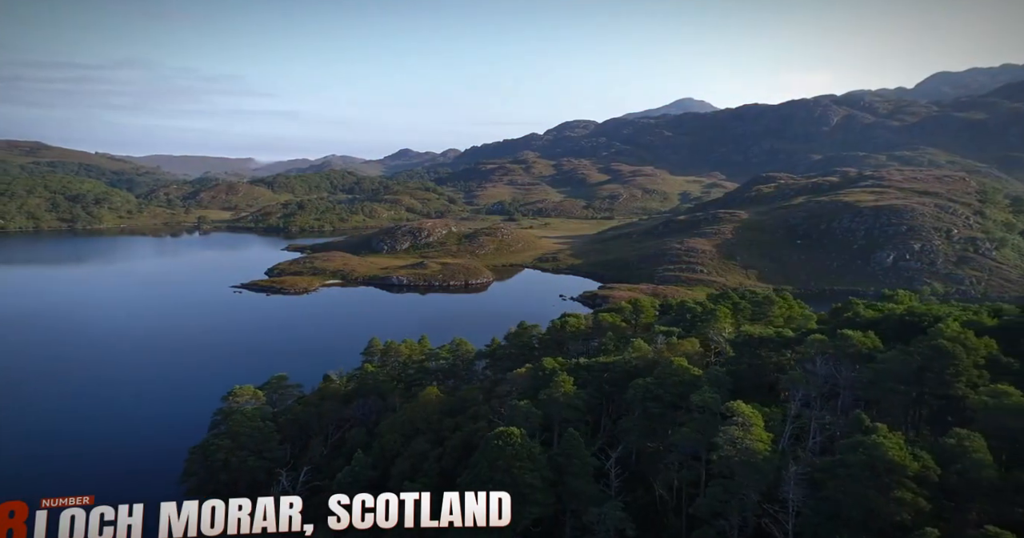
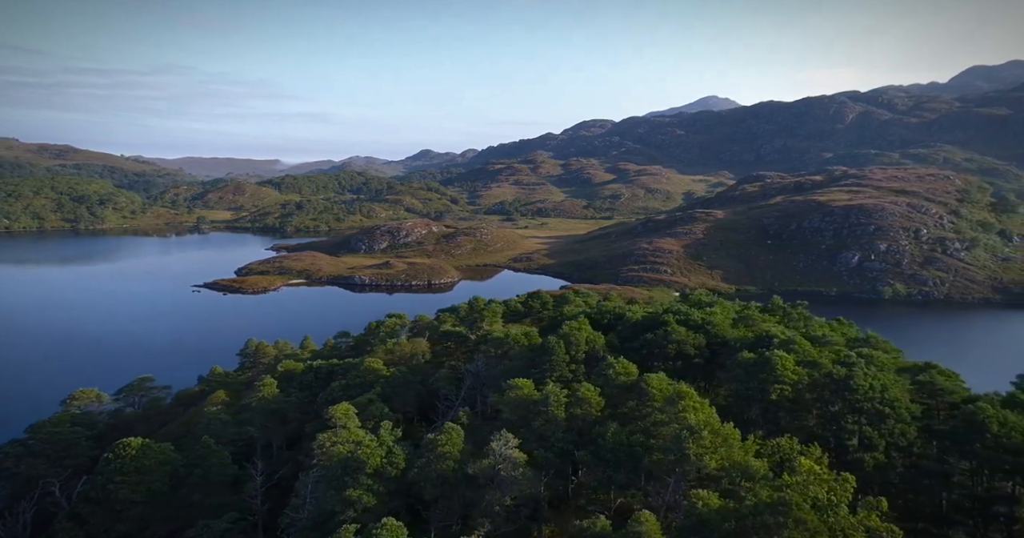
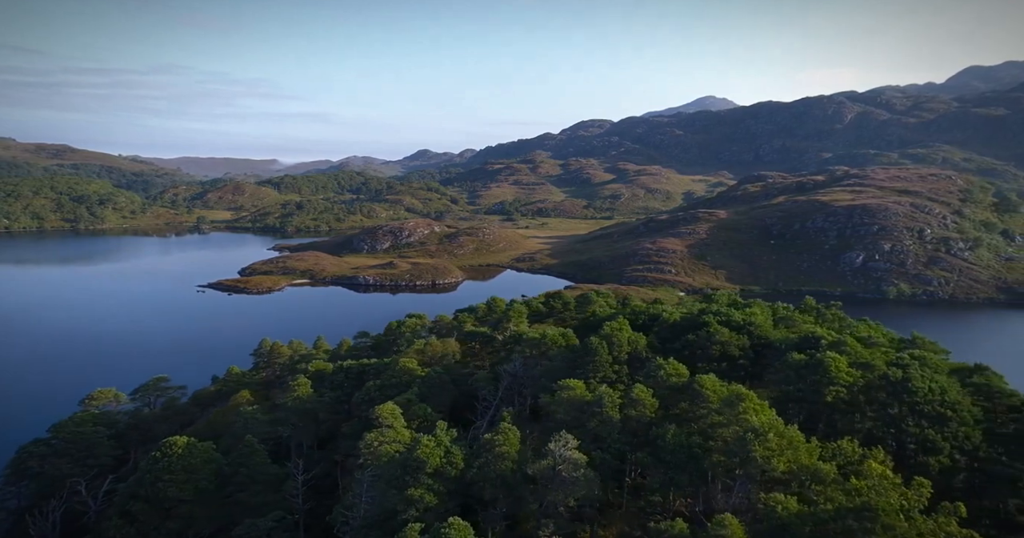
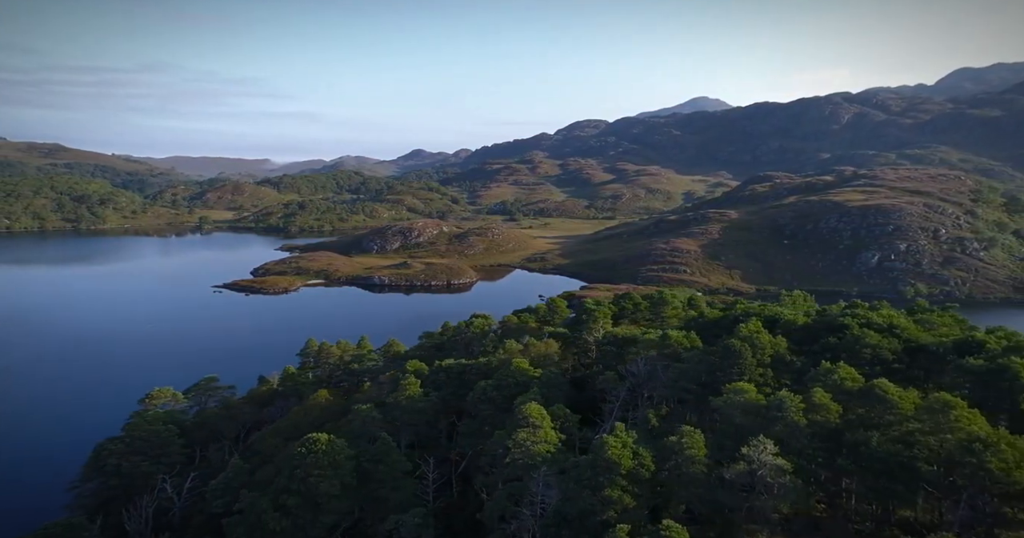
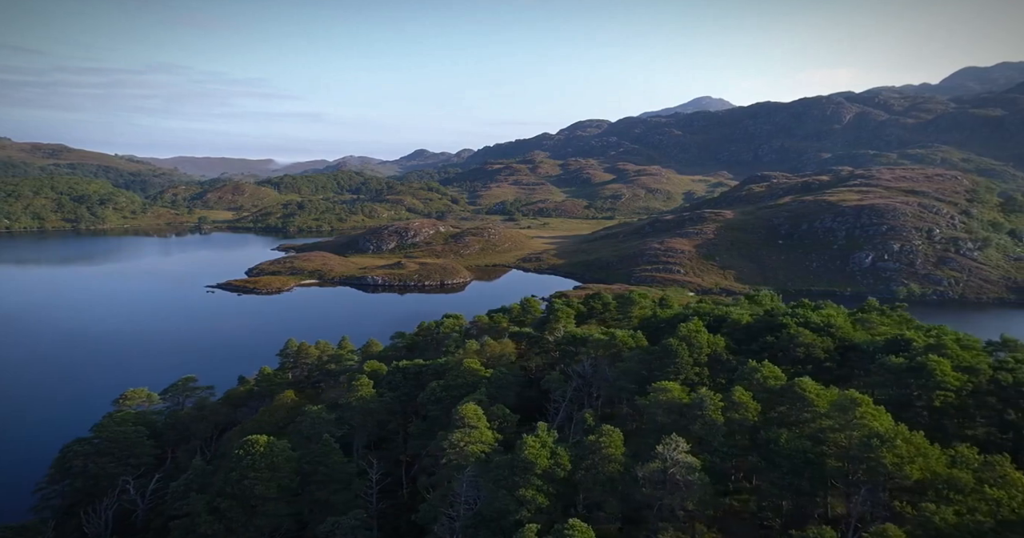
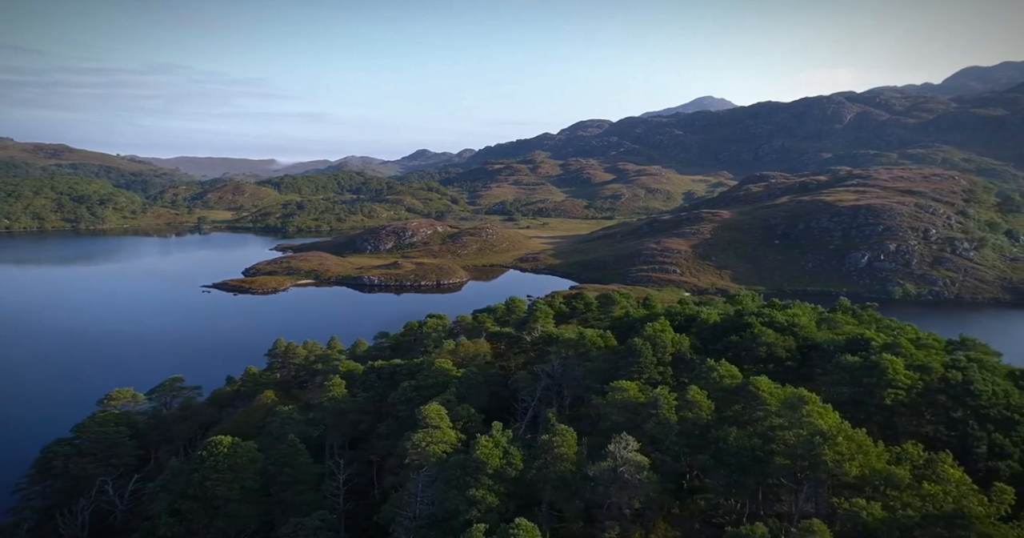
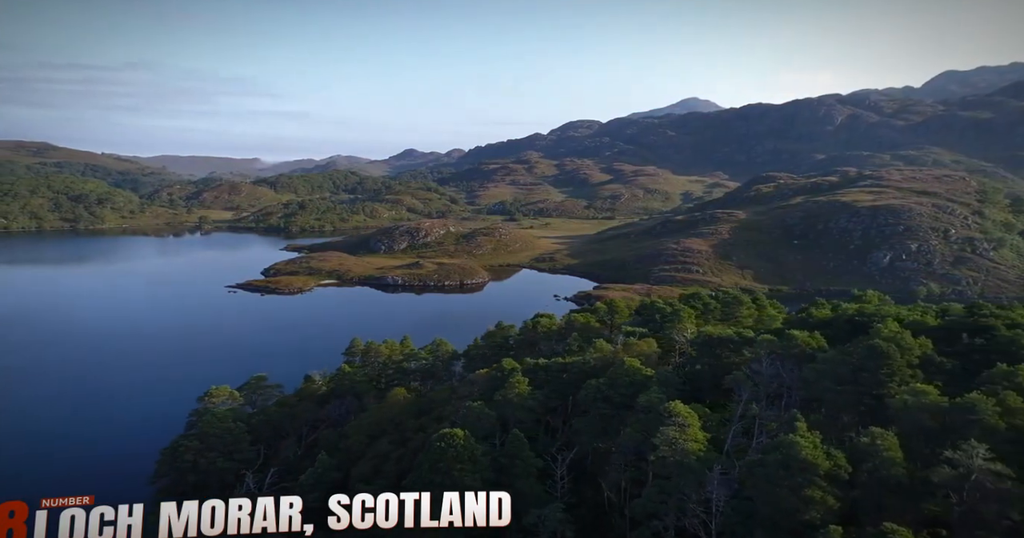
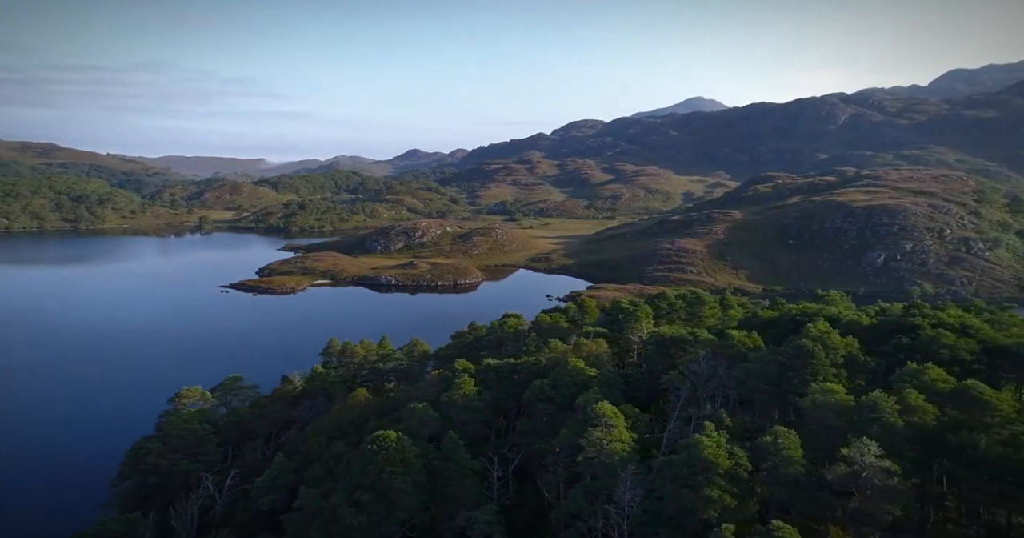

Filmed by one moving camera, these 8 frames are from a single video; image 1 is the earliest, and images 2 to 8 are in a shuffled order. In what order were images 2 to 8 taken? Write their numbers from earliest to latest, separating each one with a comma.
7, 8, 4, 5, 6, 3, 2
